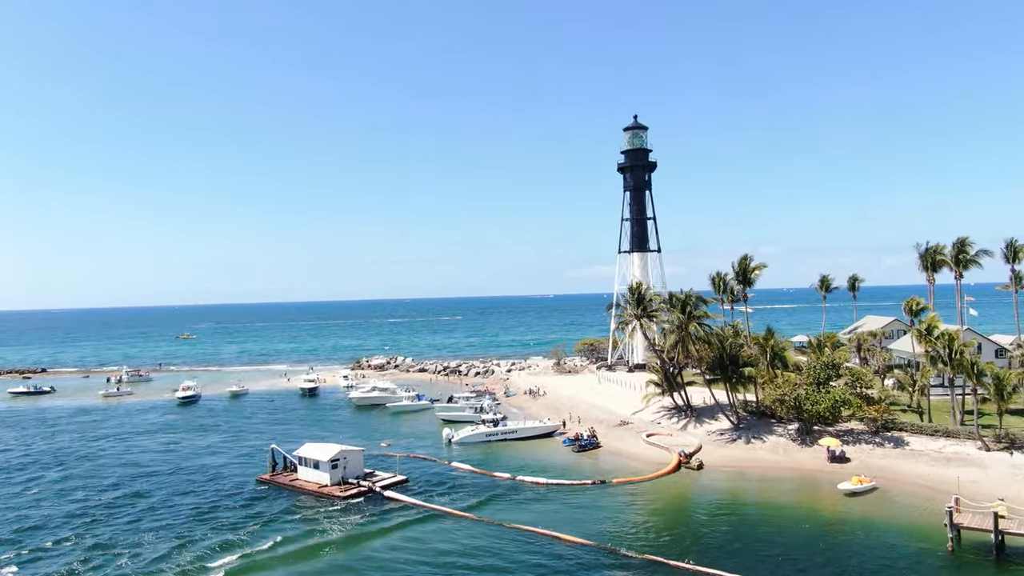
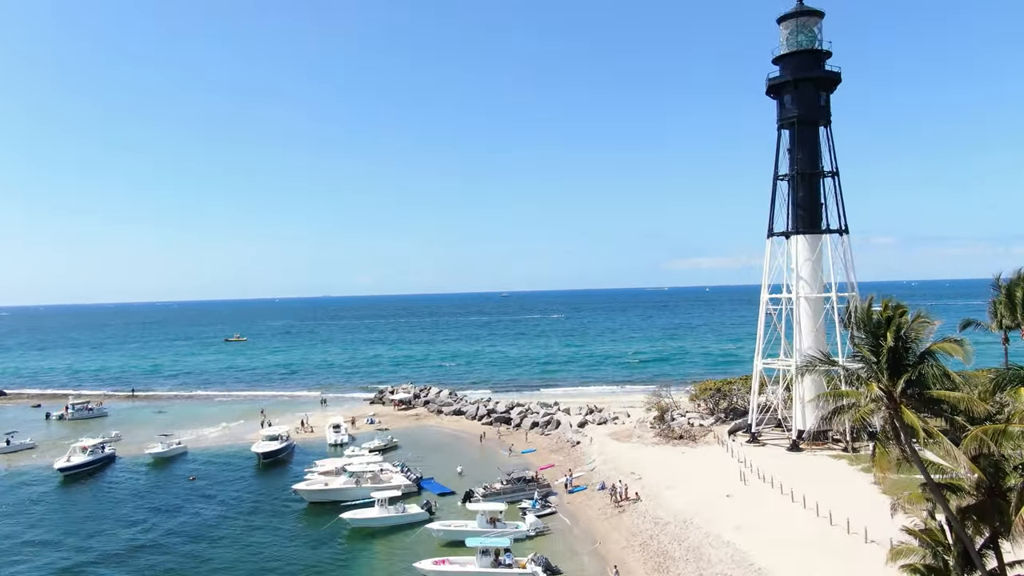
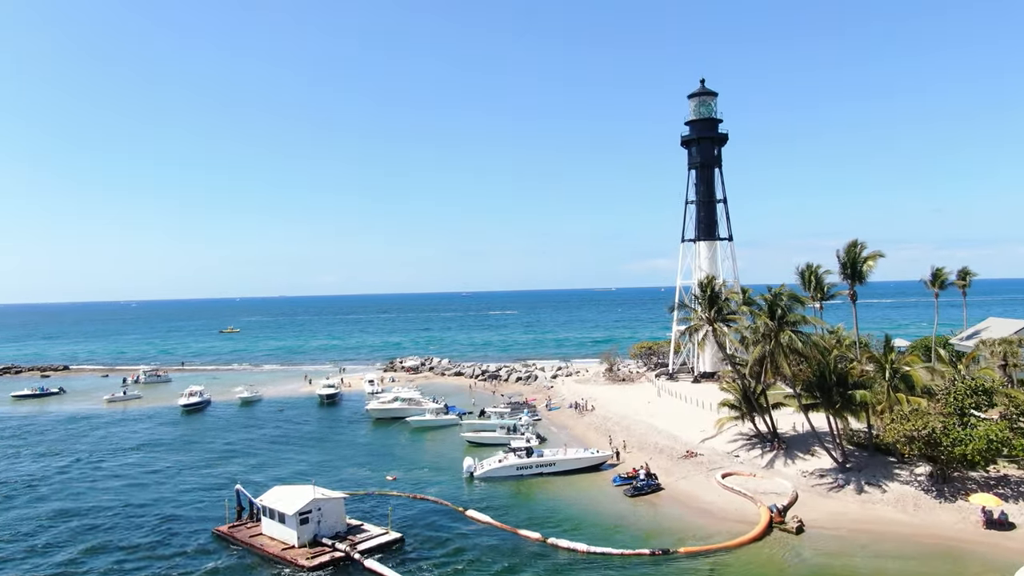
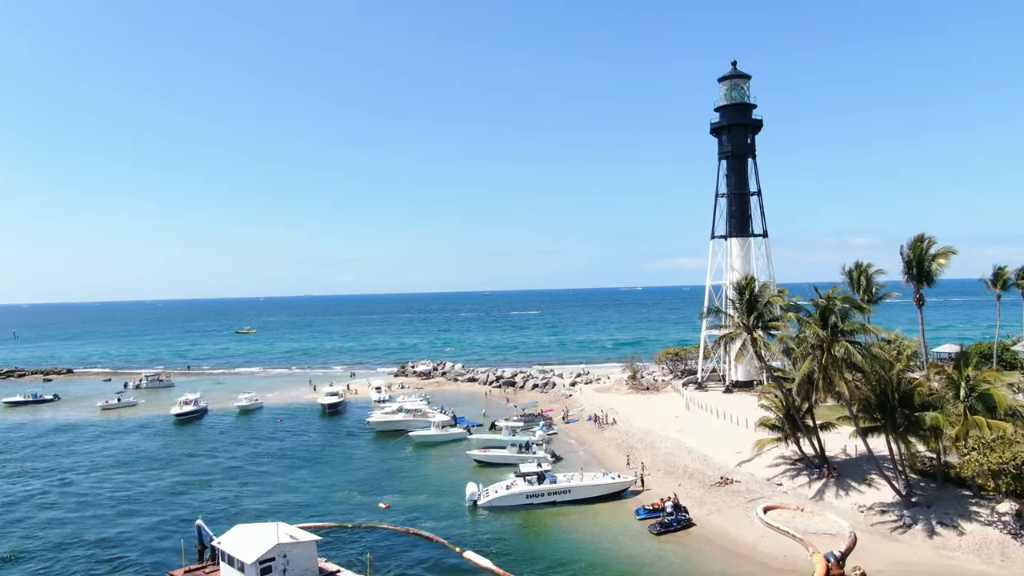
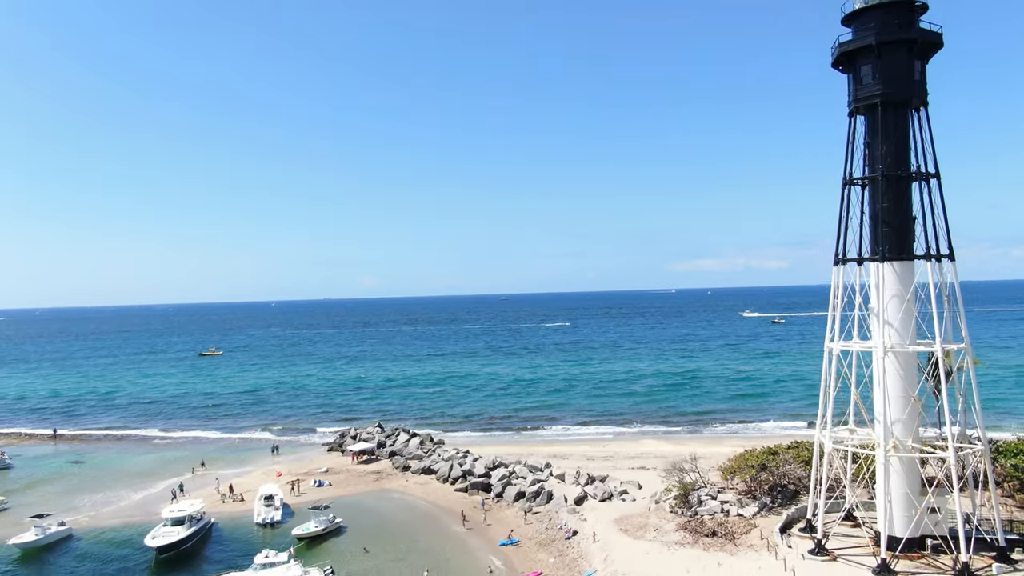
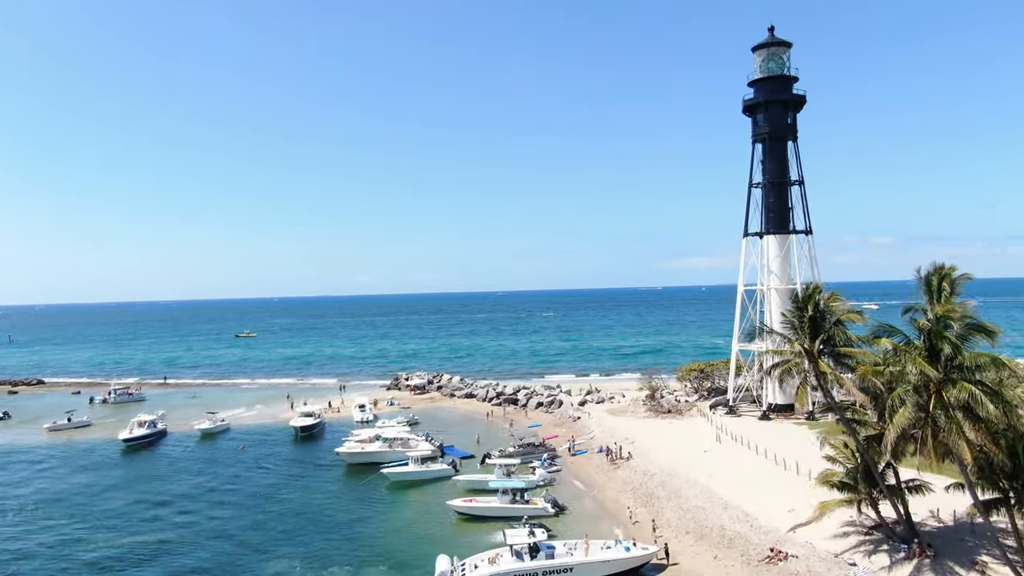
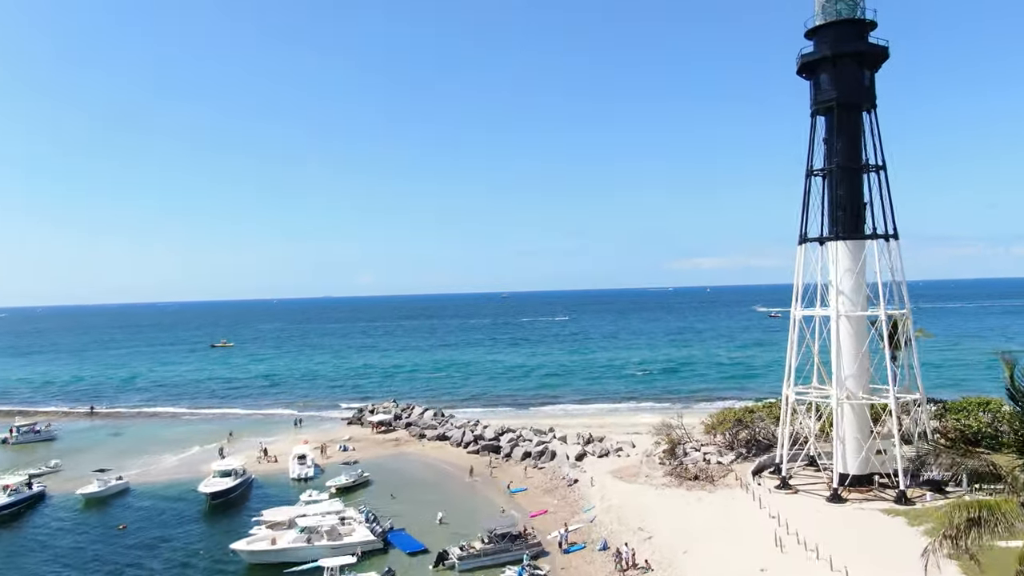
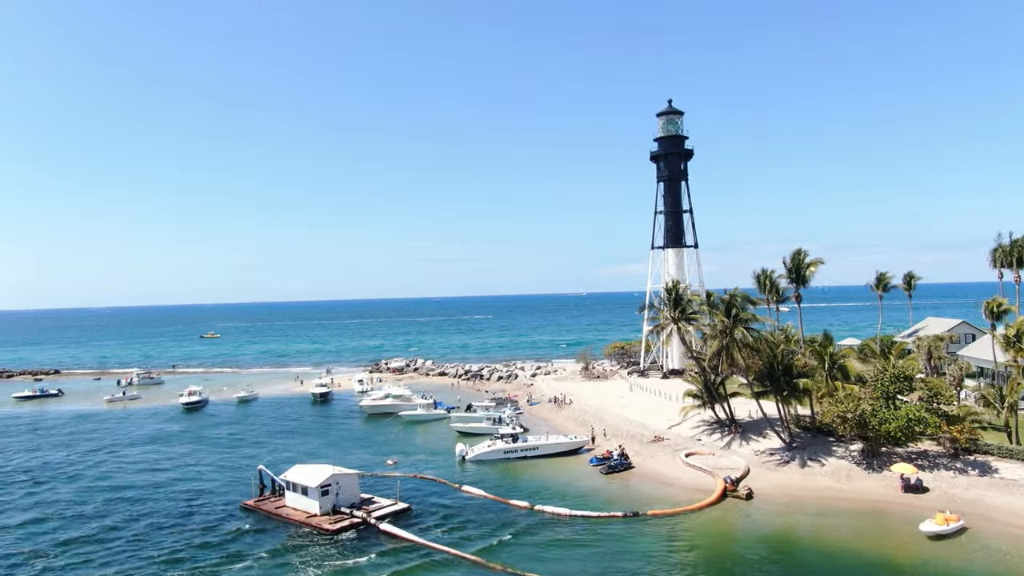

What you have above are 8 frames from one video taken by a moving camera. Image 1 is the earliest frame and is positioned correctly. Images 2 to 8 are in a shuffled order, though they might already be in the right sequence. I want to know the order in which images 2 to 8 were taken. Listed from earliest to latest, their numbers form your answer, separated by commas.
8, 3, 4, 6, 2, 7, 5
